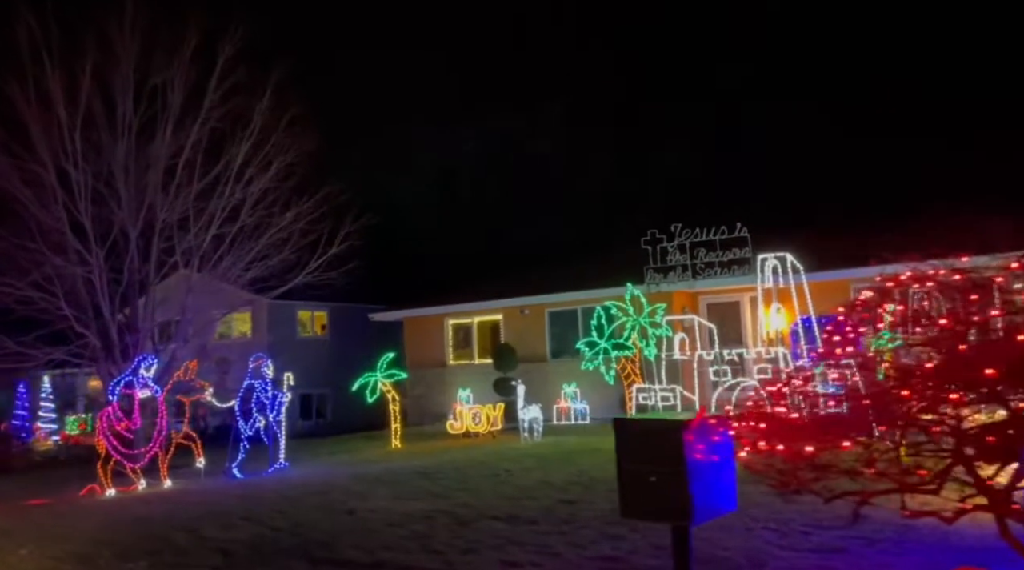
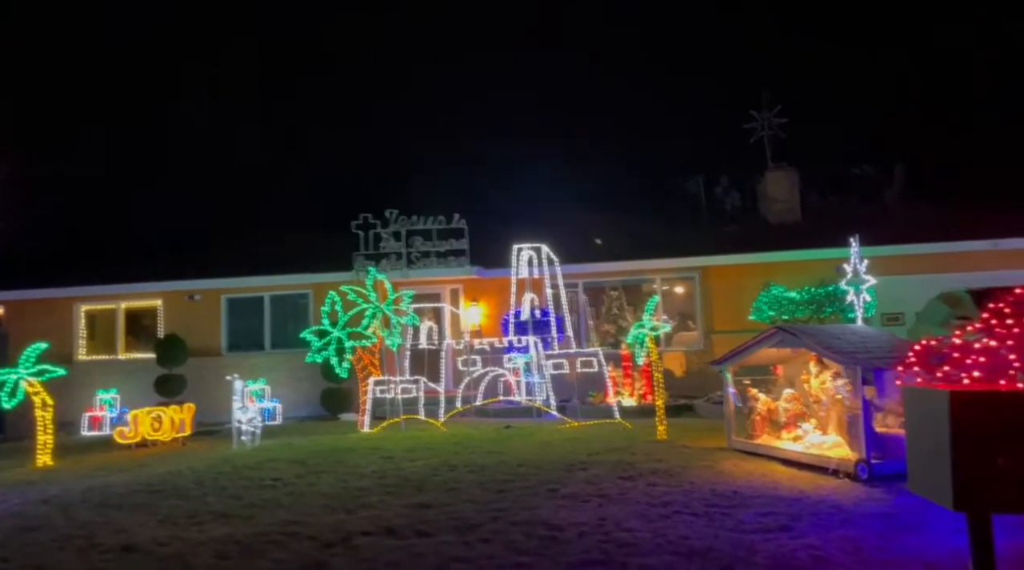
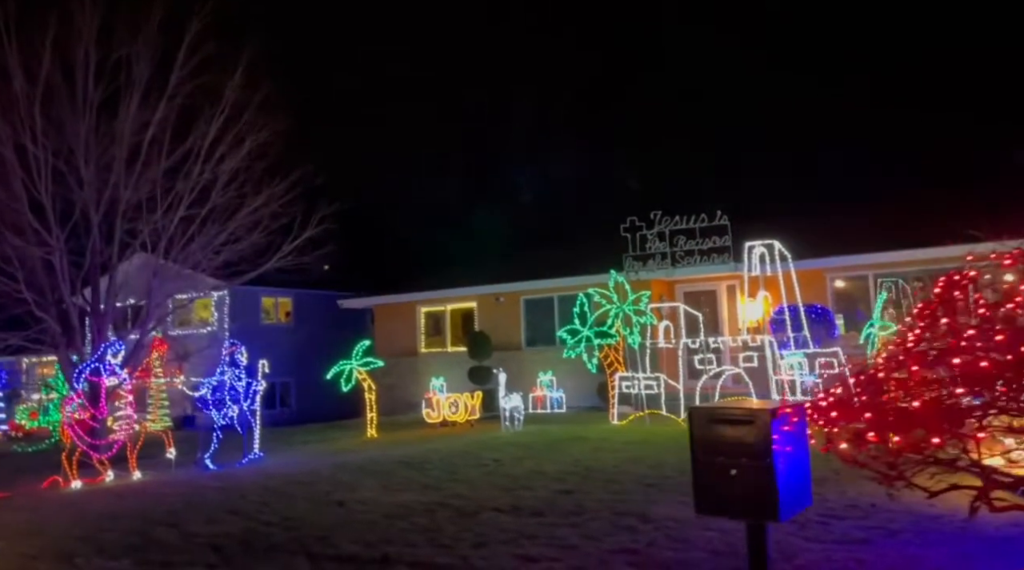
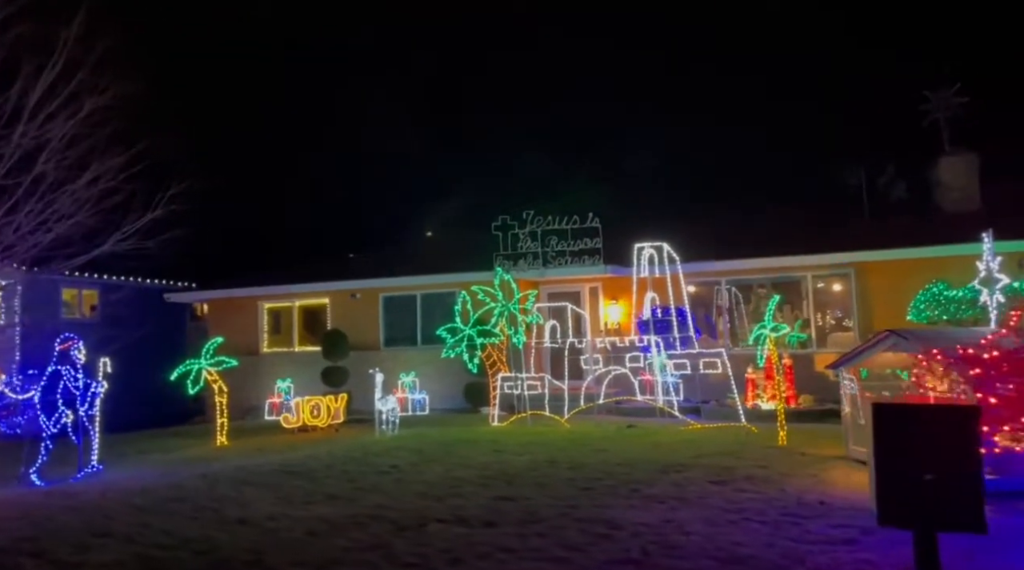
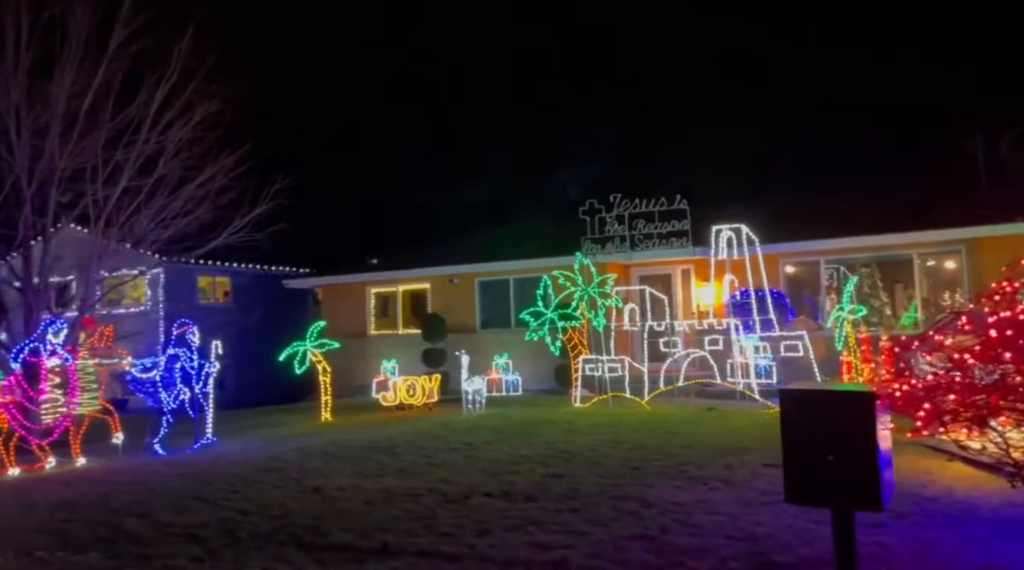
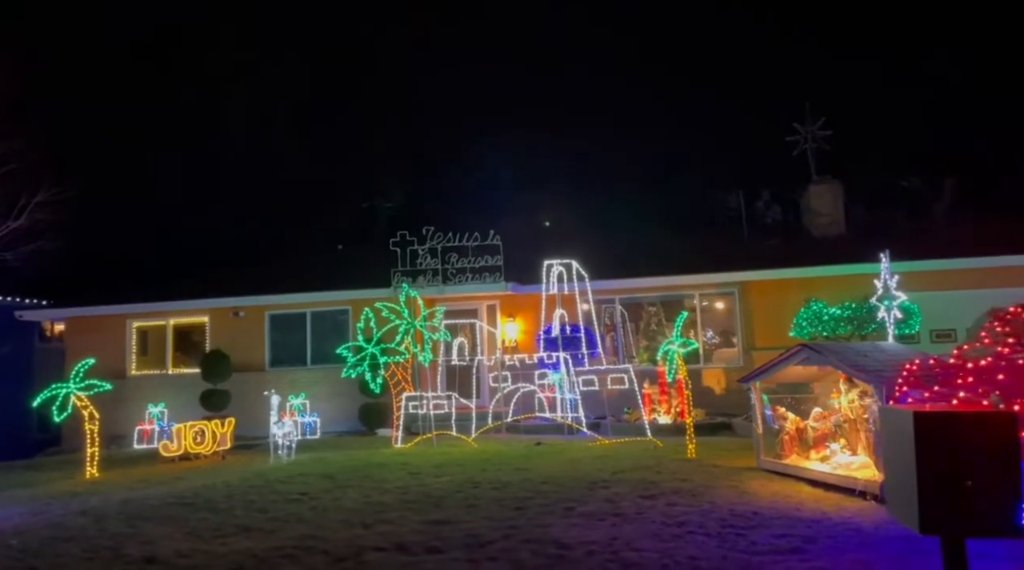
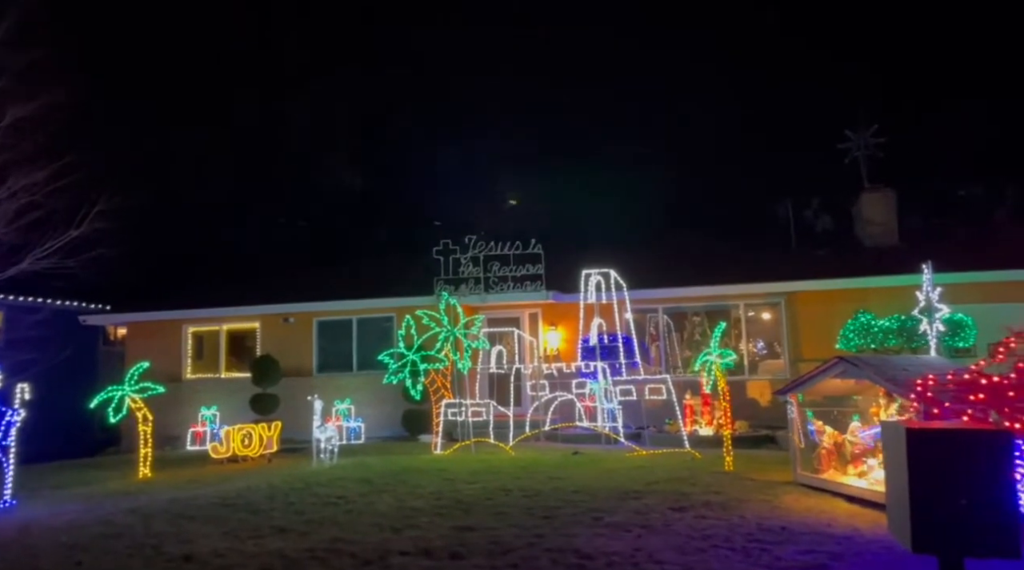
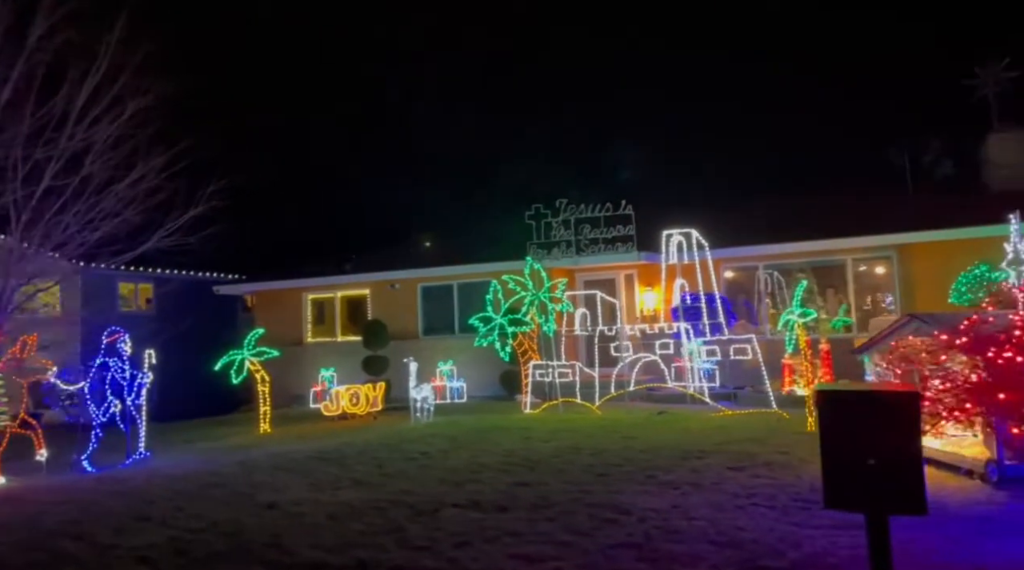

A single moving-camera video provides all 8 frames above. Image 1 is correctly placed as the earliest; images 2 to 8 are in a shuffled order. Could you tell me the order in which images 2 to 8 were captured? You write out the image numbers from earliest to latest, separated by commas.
3, 5, 8, 4, 7, 6, 2
